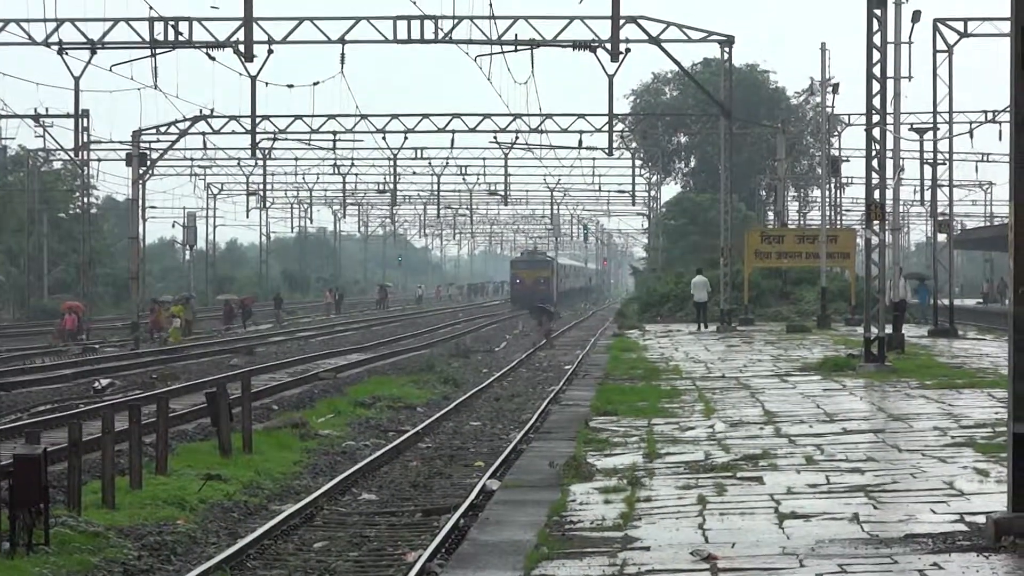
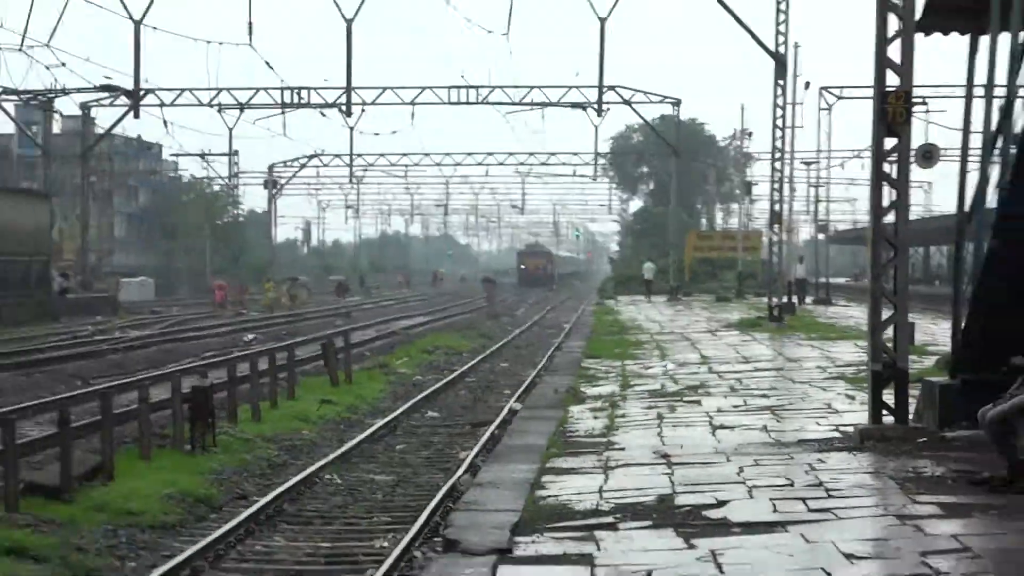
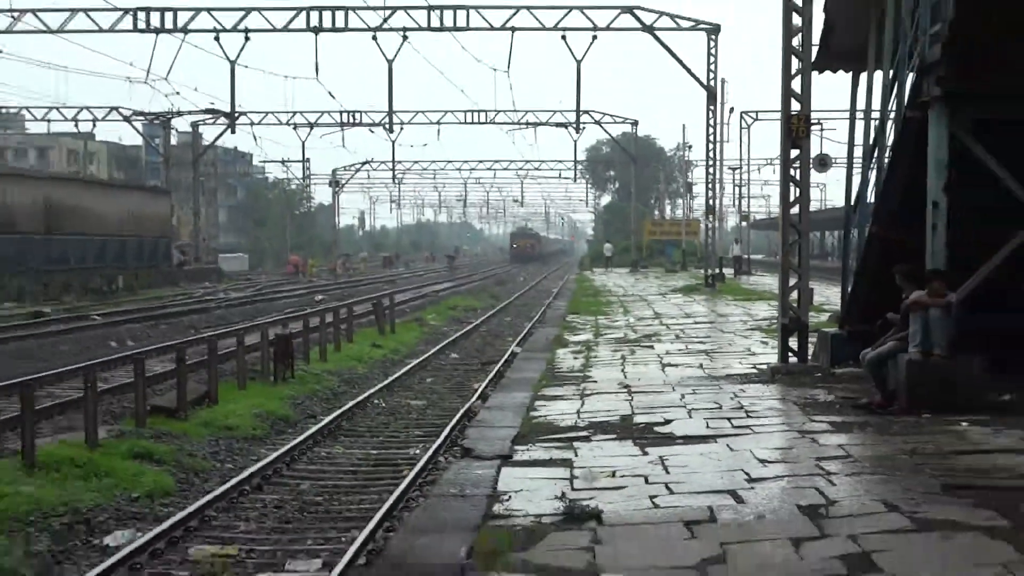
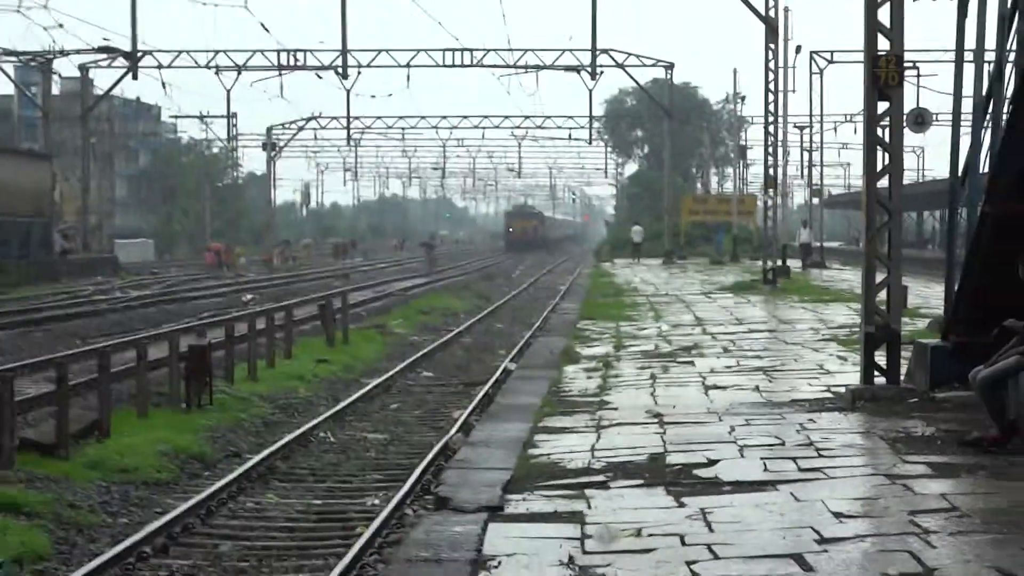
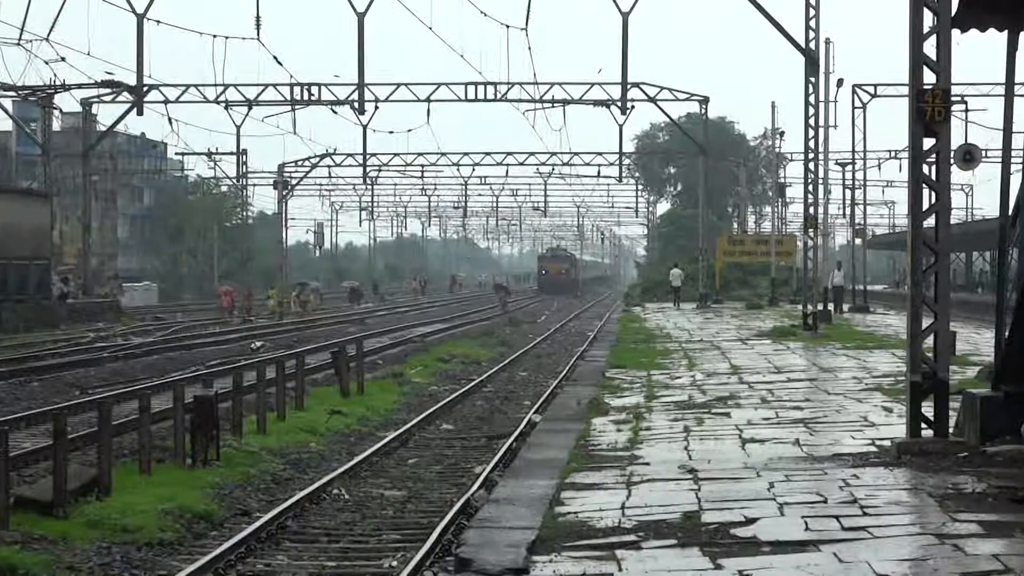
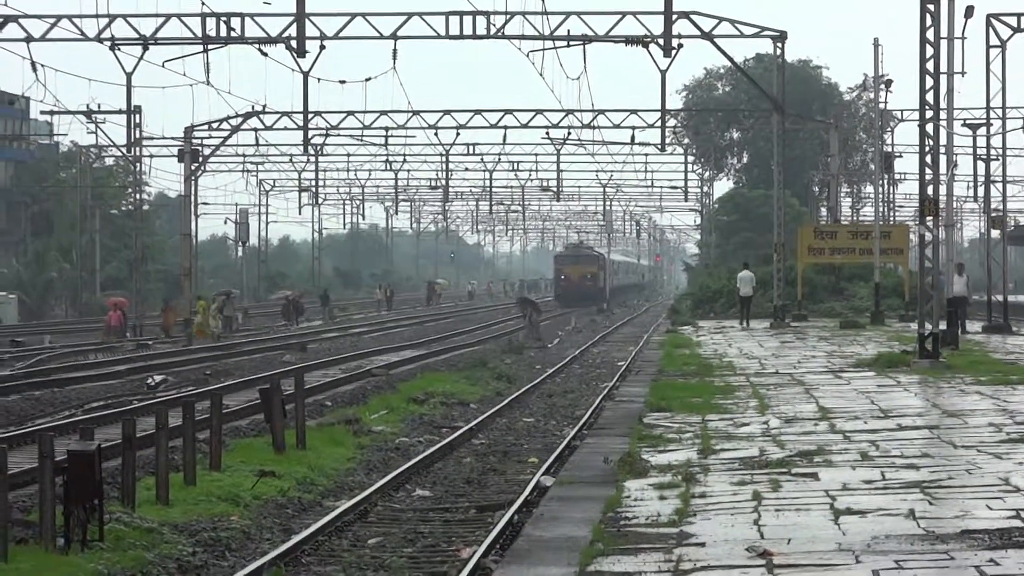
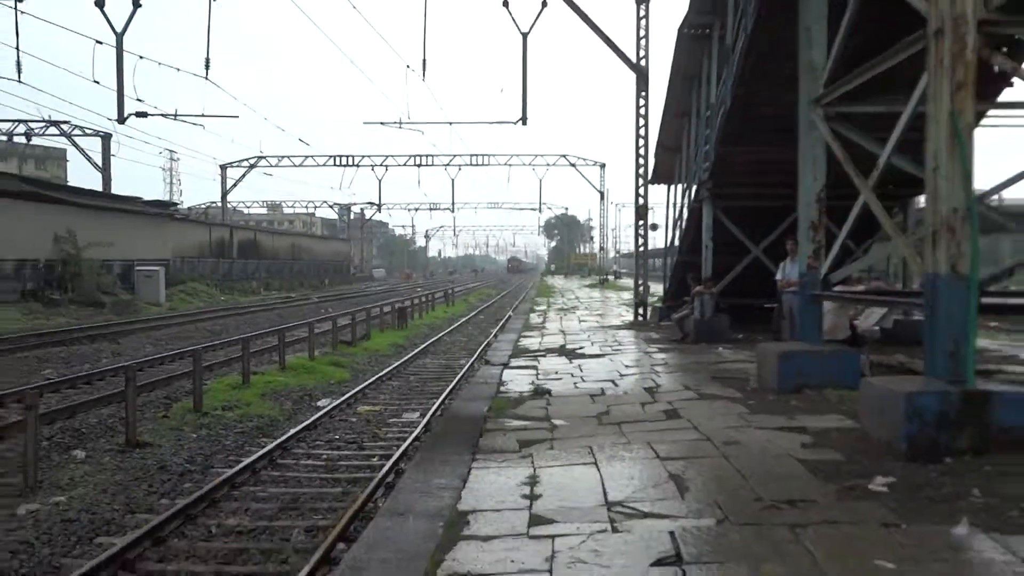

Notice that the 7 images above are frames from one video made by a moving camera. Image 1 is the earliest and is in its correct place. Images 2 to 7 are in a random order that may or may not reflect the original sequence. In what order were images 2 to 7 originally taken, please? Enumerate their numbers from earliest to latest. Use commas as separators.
6, 2, 5, 4, 3, 7
